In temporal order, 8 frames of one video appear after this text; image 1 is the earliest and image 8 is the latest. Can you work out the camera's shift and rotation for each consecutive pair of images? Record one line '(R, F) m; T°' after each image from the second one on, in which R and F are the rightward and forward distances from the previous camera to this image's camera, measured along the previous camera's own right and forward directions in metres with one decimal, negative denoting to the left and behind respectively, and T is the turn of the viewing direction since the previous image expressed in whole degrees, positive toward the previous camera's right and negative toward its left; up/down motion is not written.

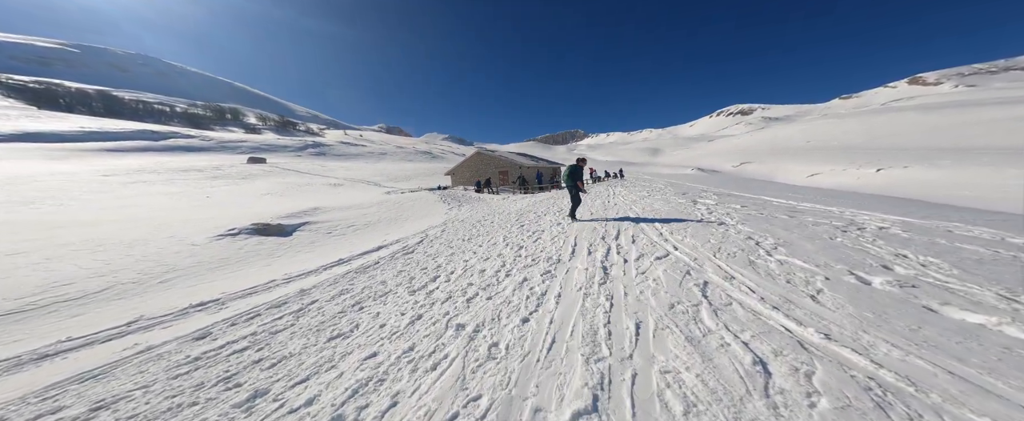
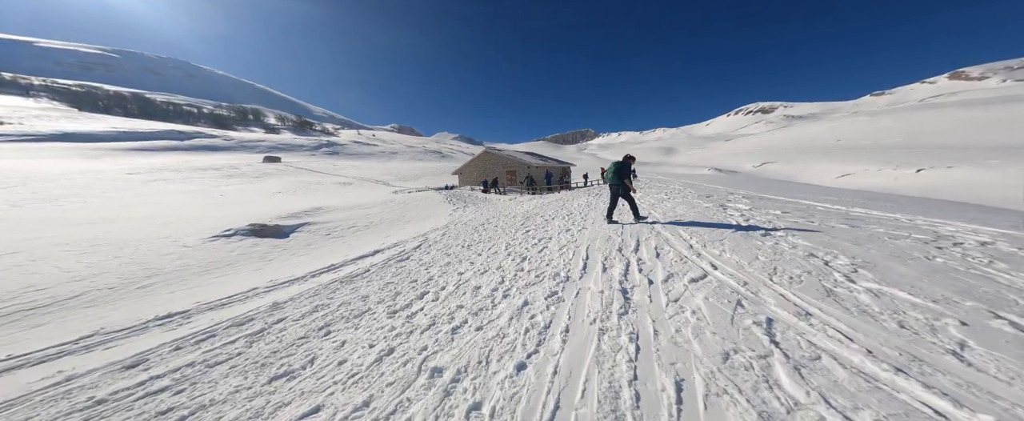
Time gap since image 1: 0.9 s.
(+0.2, +0.8) m; -2°
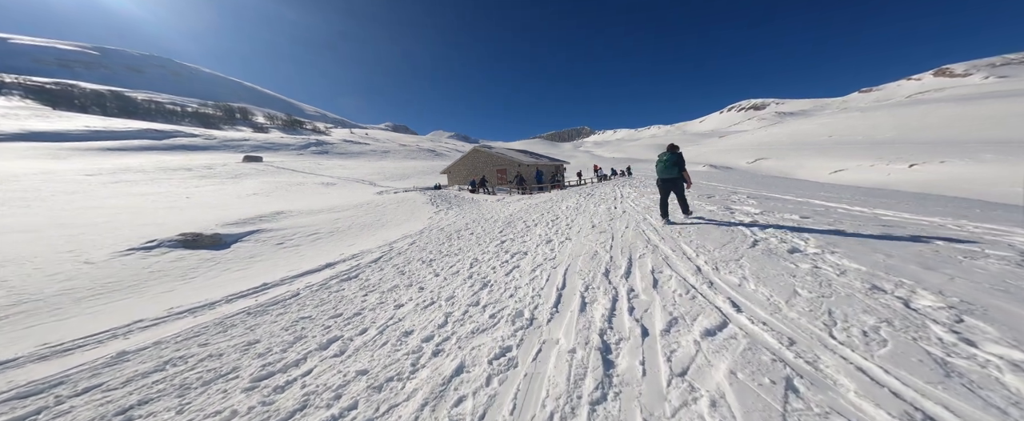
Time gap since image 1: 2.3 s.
(+0.7, +1.2) m; +1°
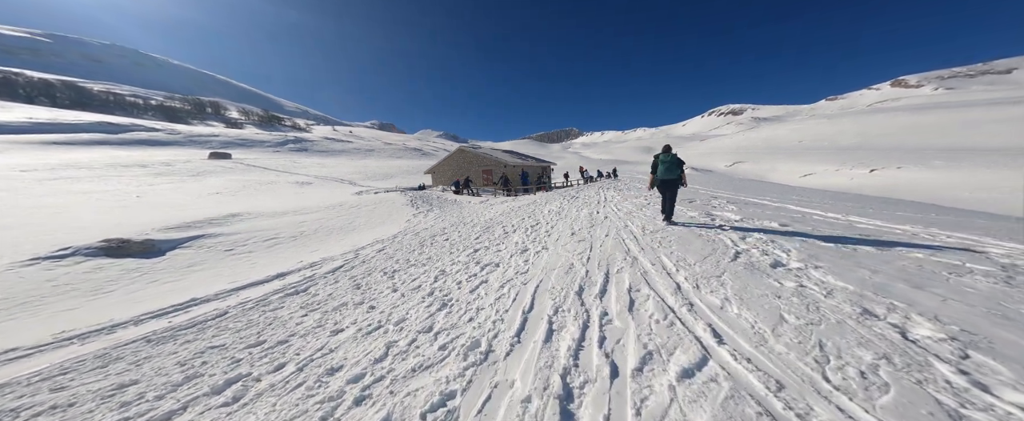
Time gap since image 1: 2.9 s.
(+0.4, +0.4) m; +3°
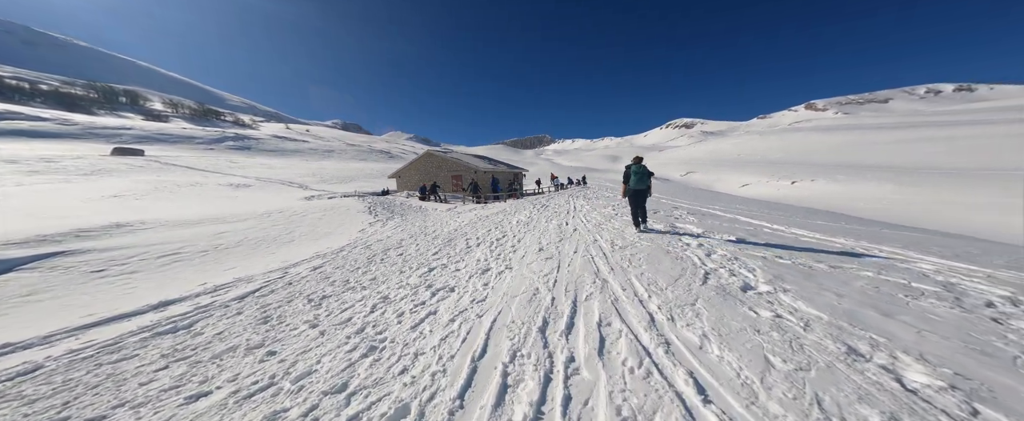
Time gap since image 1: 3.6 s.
(+0.3, +0.6) m; +7°
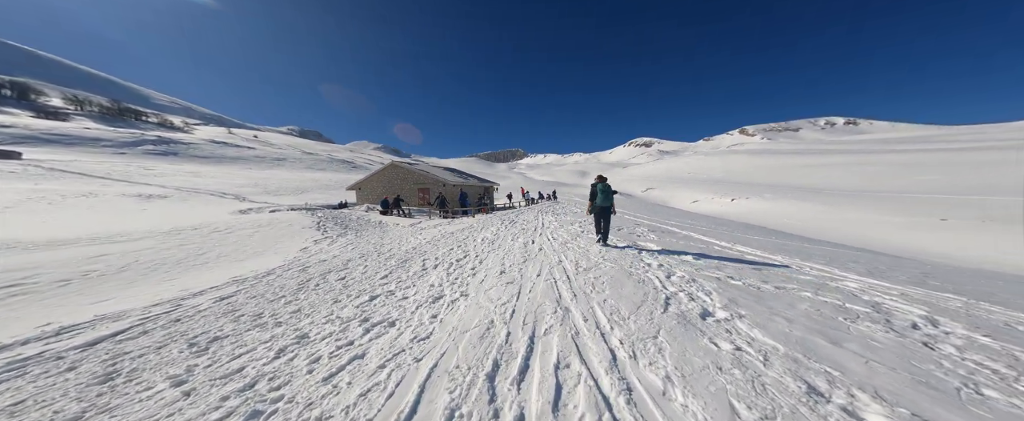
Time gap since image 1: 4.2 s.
(+0.3, +0.4) m; +7°
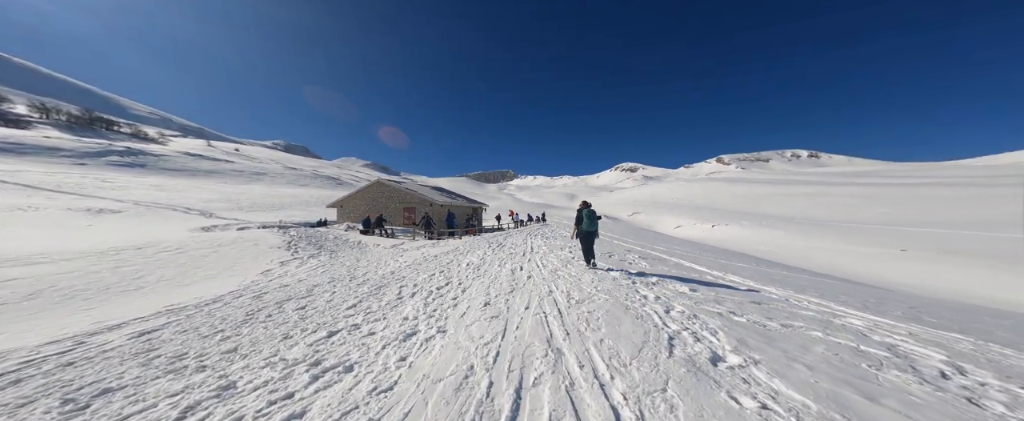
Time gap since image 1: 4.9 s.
(0.0, +0.4) m; +3°
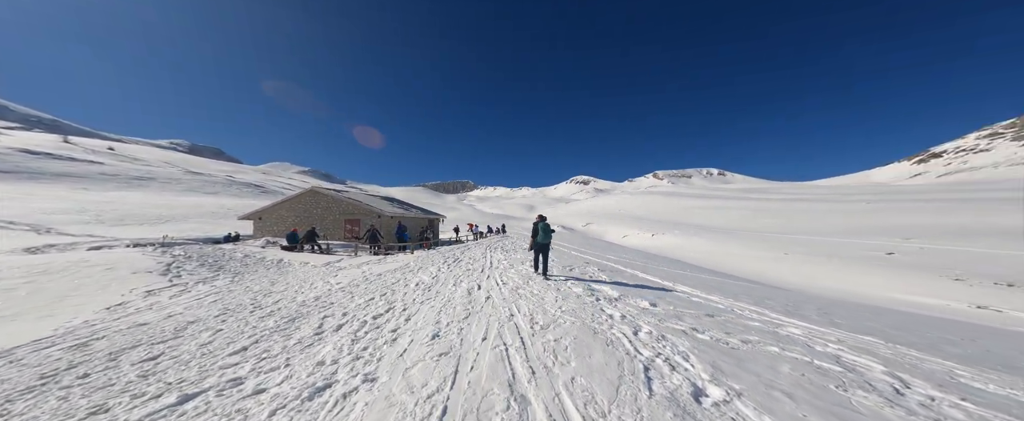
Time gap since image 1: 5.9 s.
(0.0, +0.6) m; +10°
